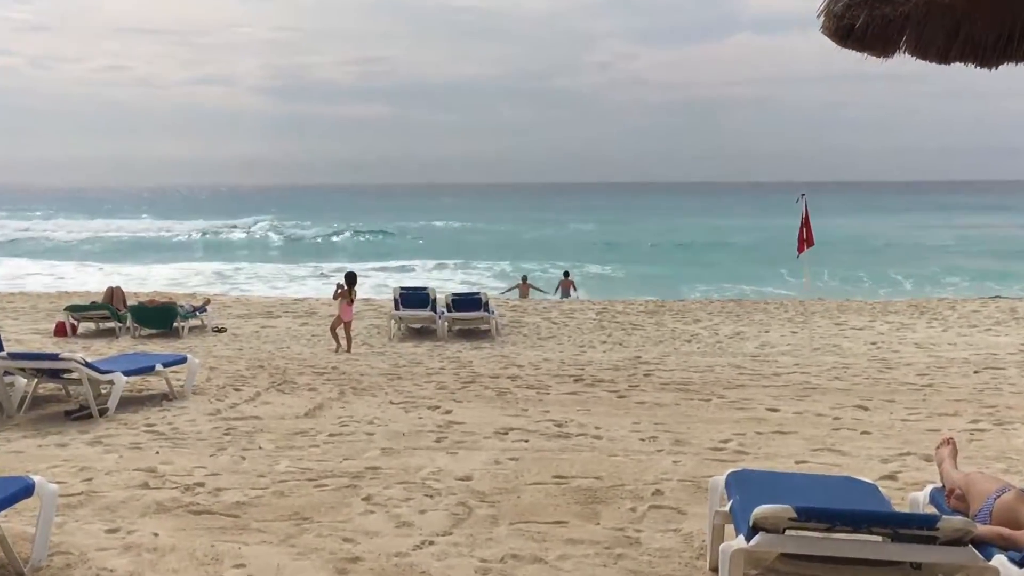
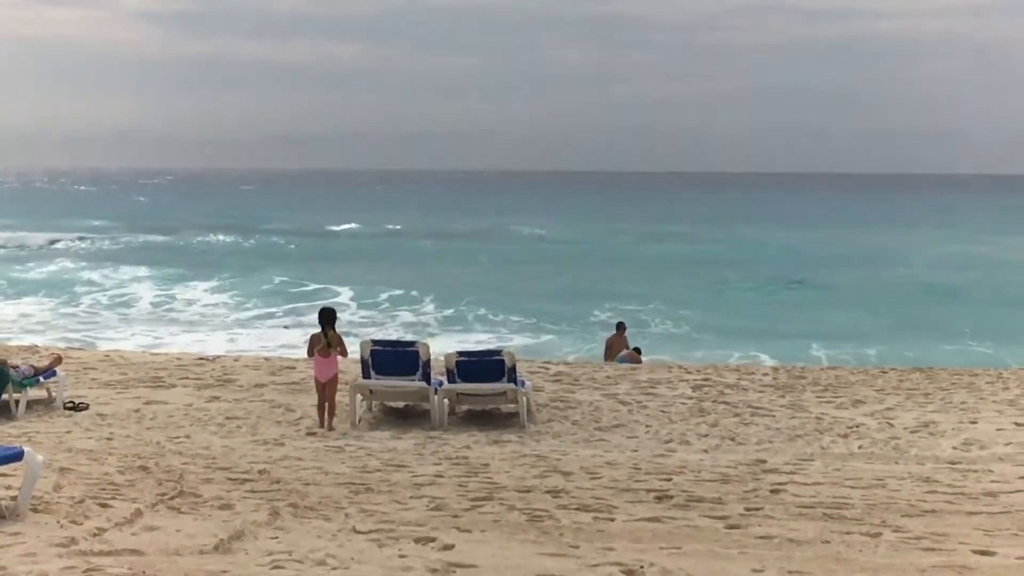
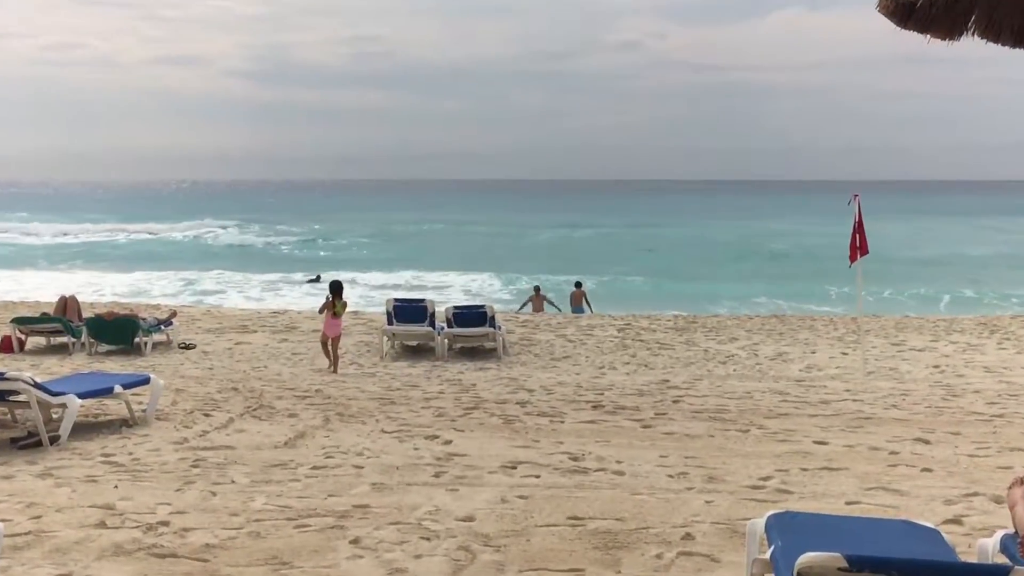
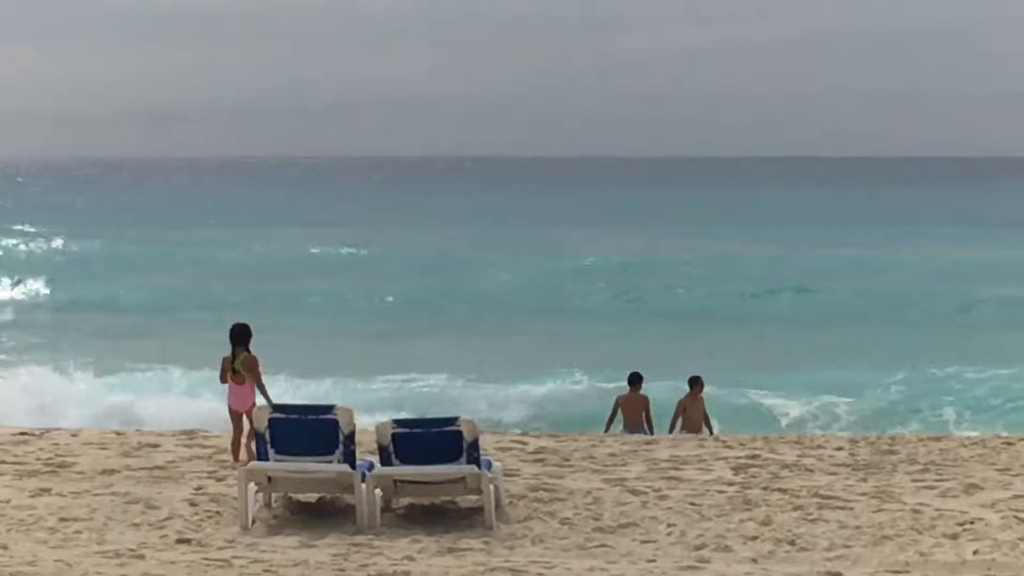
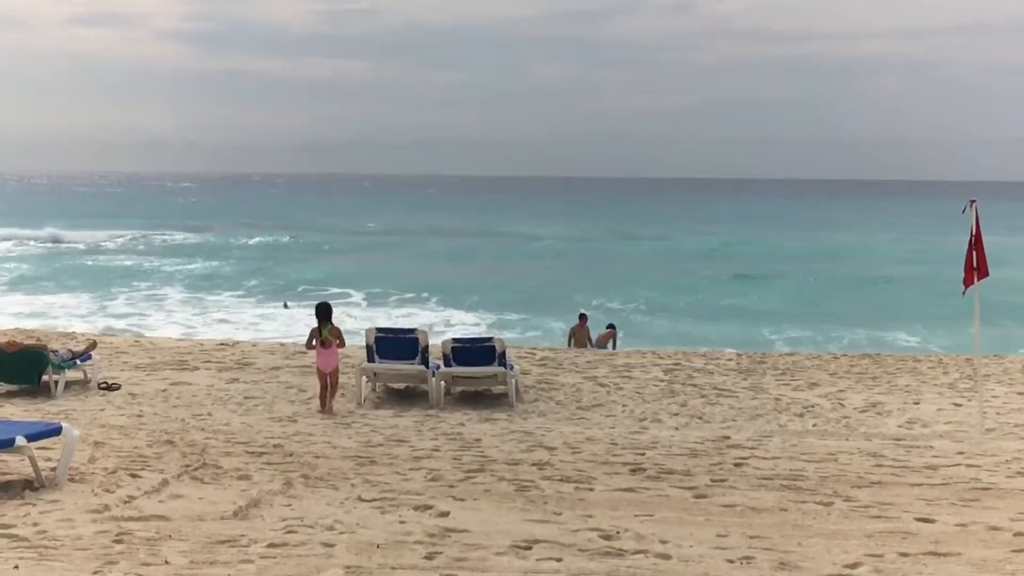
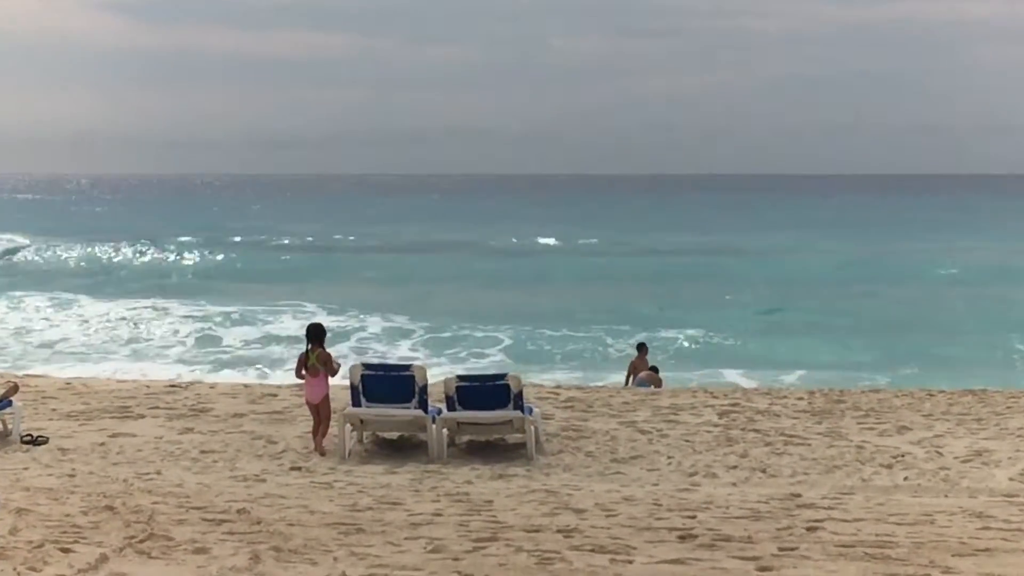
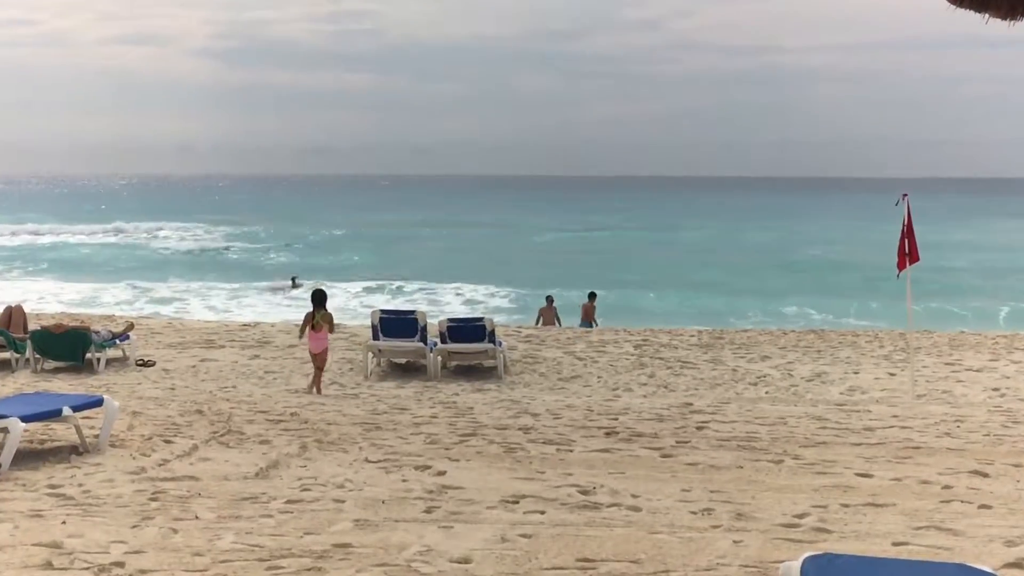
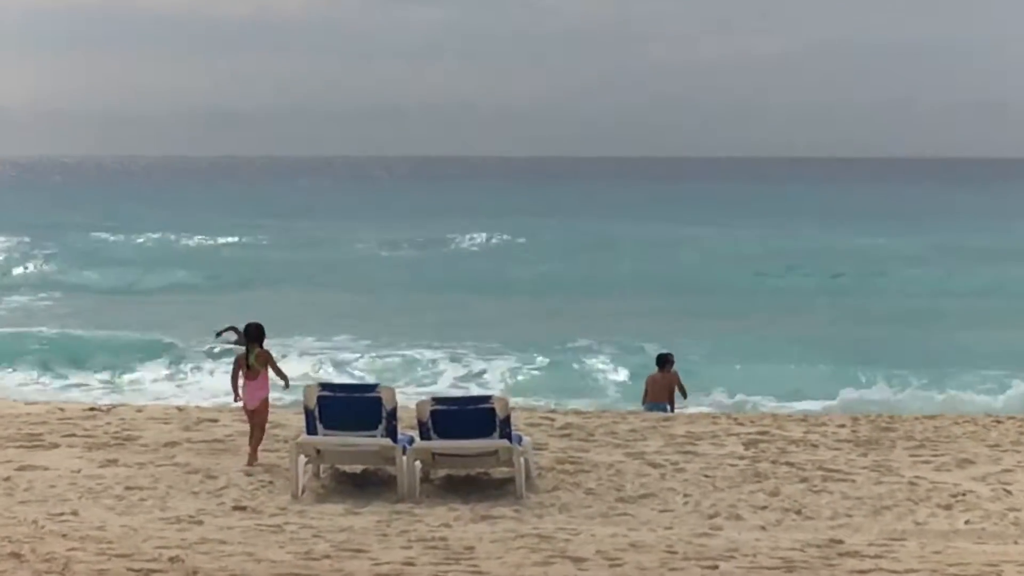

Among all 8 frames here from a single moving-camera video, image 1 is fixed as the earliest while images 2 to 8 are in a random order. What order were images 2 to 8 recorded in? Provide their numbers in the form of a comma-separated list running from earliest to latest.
3, 7, 5, 2, 6, 8, 4
